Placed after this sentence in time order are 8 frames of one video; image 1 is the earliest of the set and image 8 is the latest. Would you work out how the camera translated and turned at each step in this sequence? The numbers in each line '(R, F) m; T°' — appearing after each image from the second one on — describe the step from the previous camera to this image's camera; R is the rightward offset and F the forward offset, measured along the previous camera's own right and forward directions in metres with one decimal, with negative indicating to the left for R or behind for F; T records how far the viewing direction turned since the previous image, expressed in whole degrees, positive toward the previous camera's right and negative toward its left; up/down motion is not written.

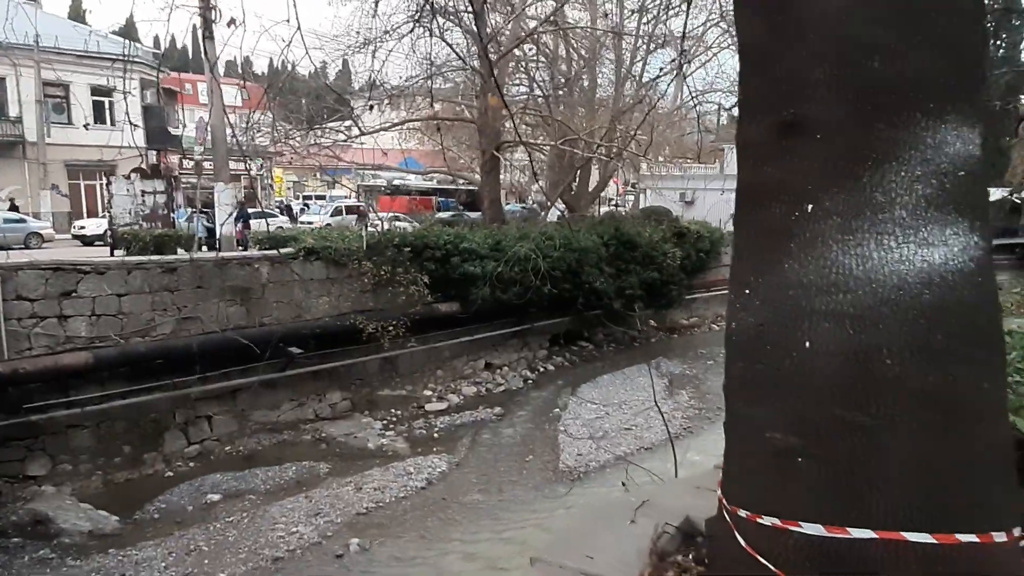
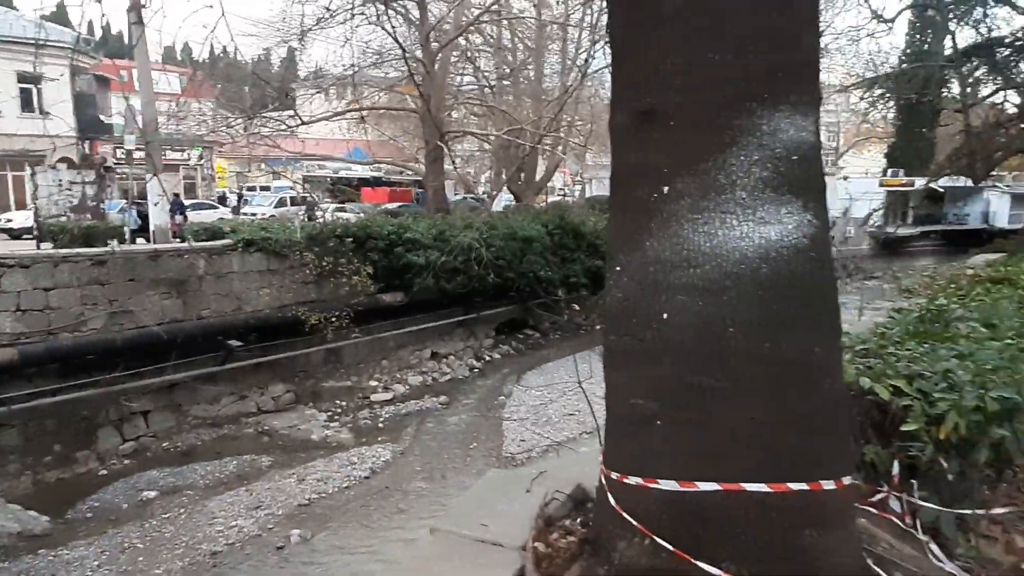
(+0.2, -0.1) m; +4°
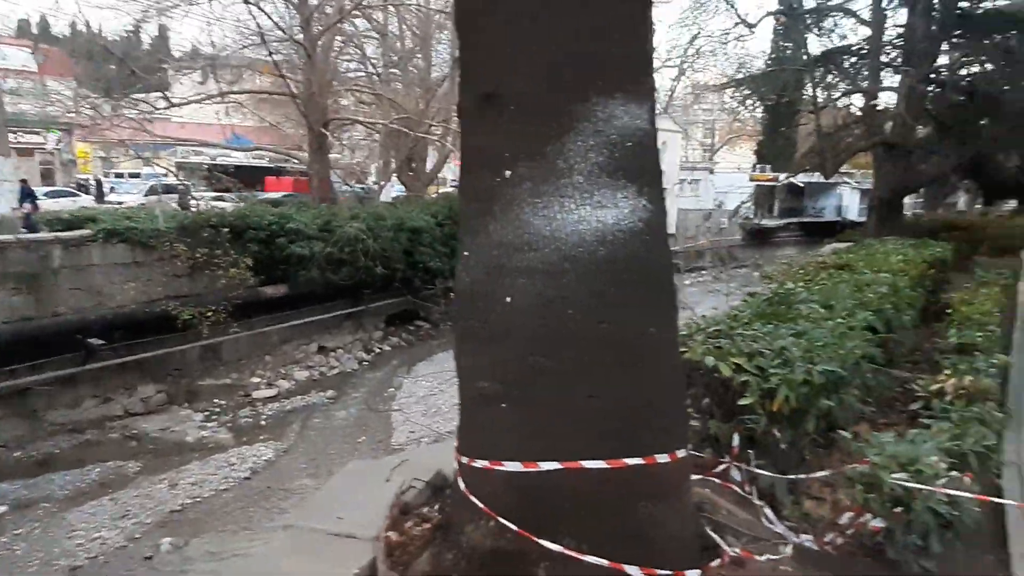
(+0.1, 0.0) m; +9°
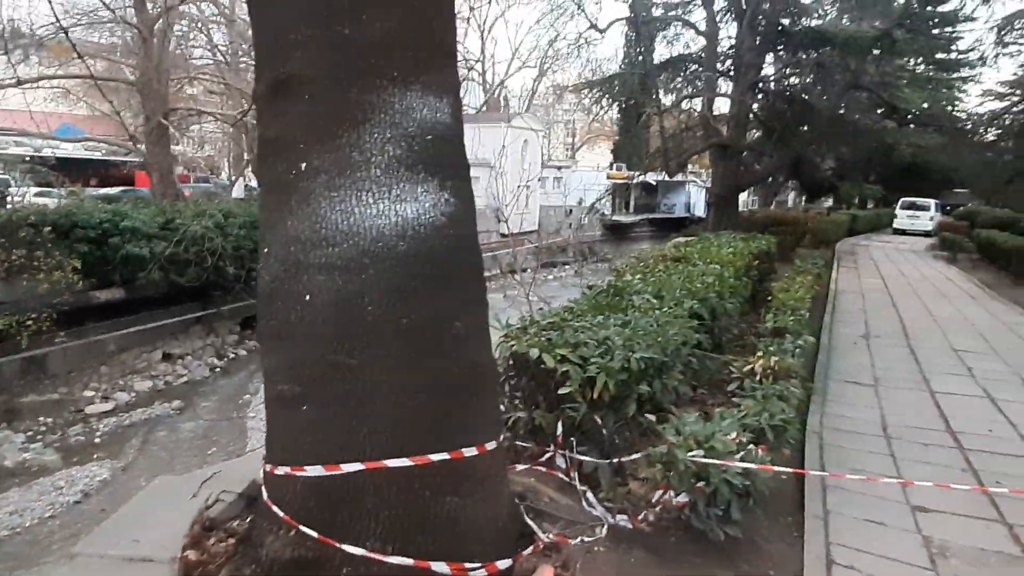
(+0.2, 0.0) m; +11°
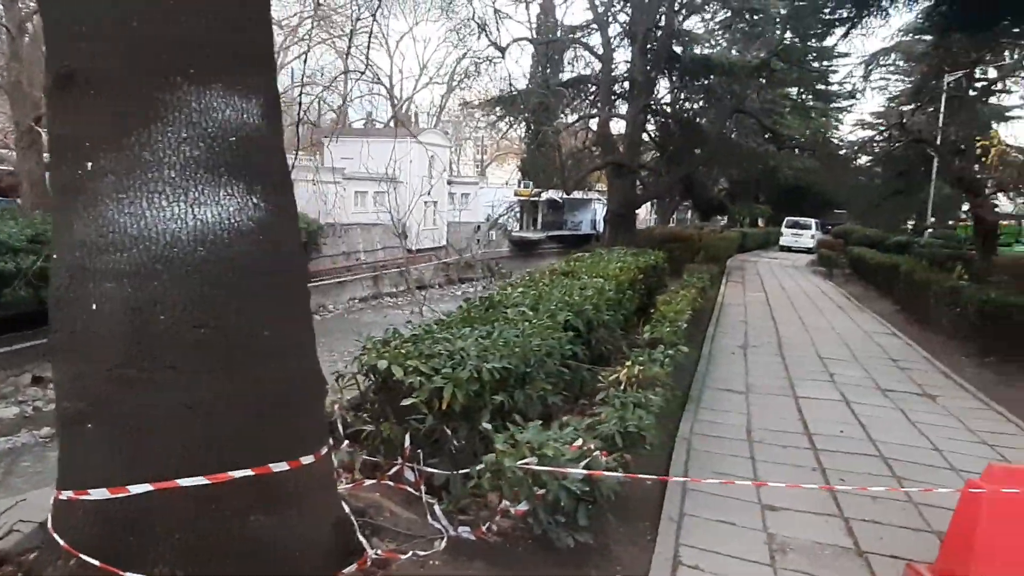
(+0.3, 0.0) m; +7°
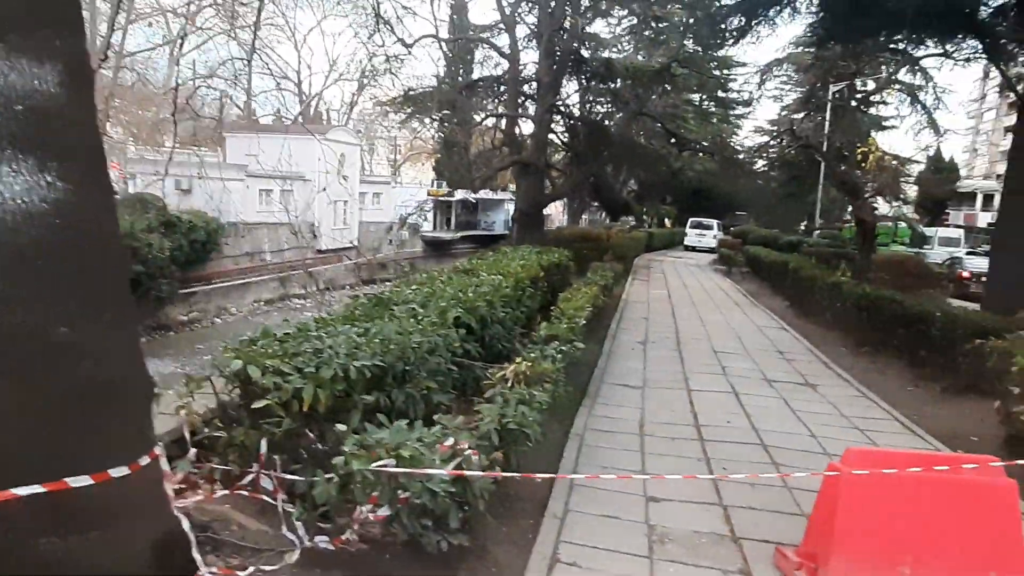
(+0.2, +0.1) m; +7°
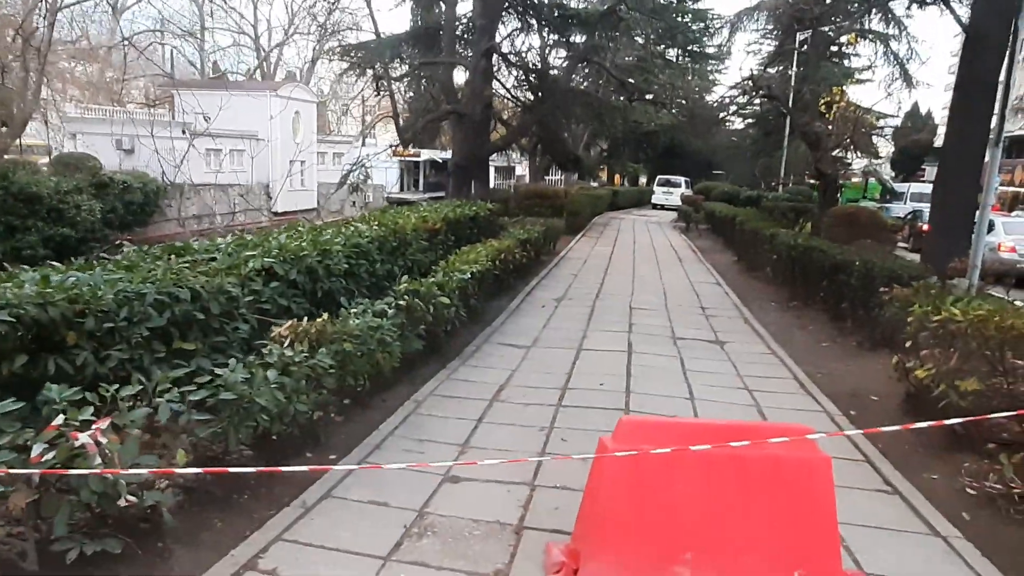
(+1.0, +0.7) m; +1°
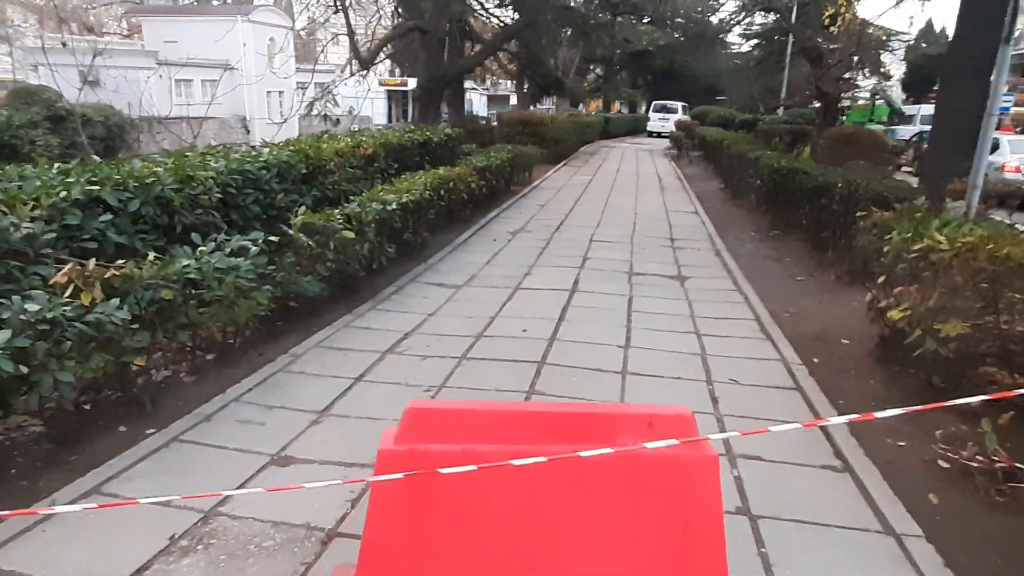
(+0.6, +0.7) m; 0°
